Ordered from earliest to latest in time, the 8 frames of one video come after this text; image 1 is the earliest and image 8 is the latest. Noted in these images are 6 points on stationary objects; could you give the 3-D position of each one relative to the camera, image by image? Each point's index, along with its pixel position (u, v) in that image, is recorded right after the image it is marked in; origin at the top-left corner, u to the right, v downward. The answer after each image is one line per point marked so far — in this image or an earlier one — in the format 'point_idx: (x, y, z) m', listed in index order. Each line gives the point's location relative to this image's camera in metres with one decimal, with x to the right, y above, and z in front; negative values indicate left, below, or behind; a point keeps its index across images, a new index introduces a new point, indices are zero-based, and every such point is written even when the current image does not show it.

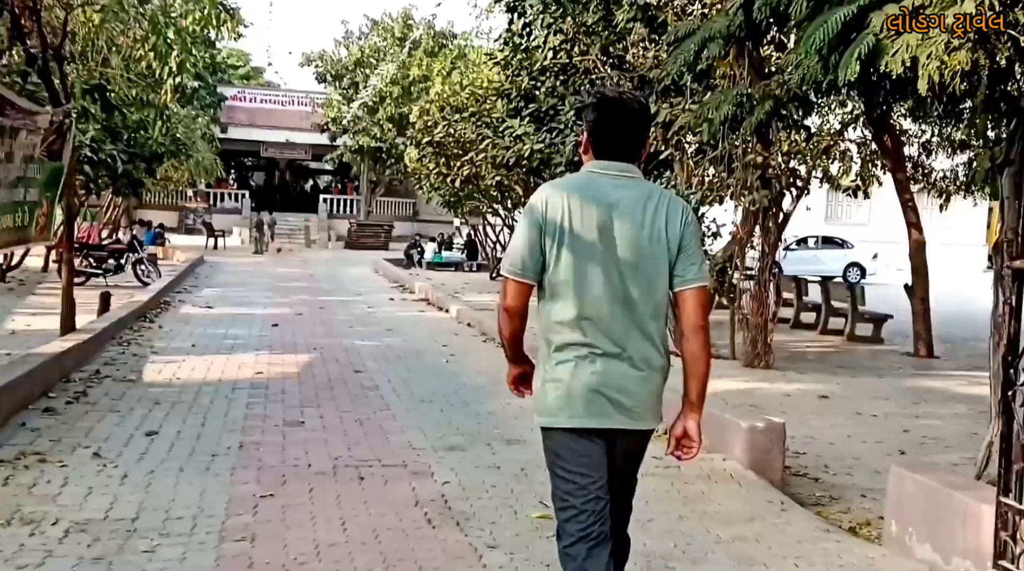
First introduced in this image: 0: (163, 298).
0: (-5.0, -0.2, +15.5) m
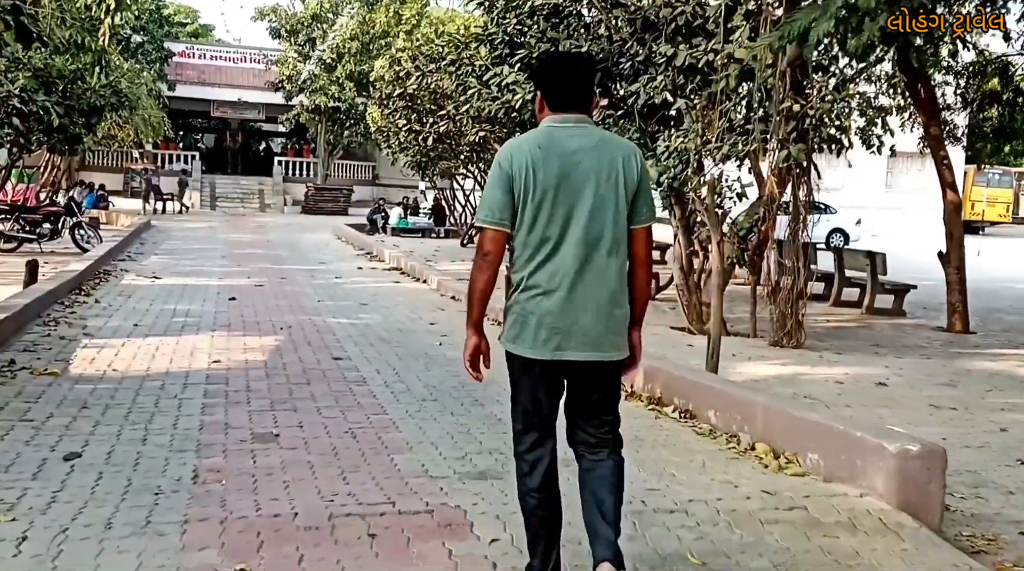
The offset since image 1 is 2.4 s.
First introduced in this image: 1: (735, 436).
0: (-5.2, +0.2, +13.7) m
1: (+1.1, -0.7, +5.2) m
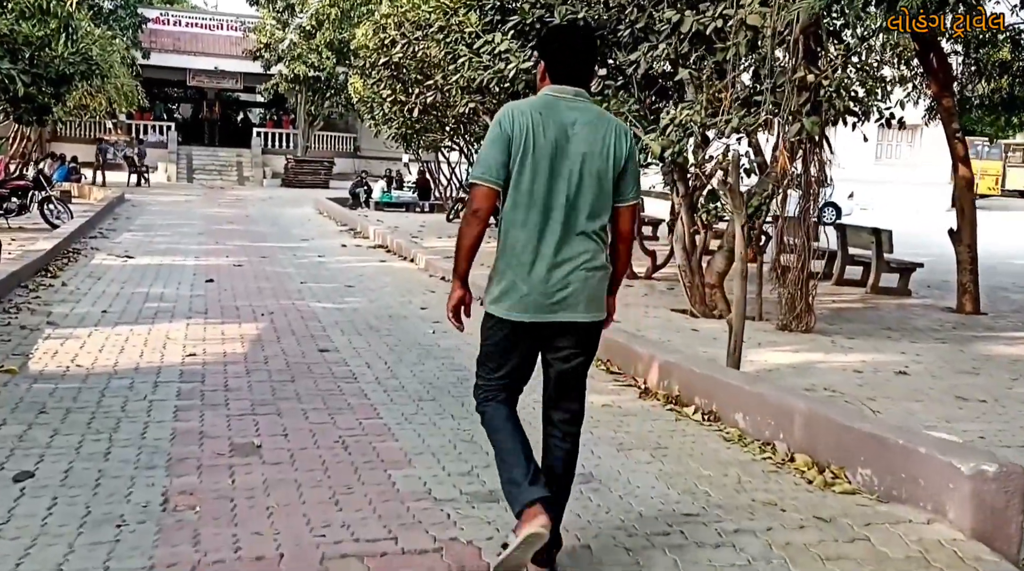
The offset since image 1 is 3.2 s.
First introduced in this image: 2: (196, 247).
0: (-5.3, +0.5, +13.1) m
1: (+1.1, -0.7, +4.7) m
2: (-4.0, +0.5, +13.8) m
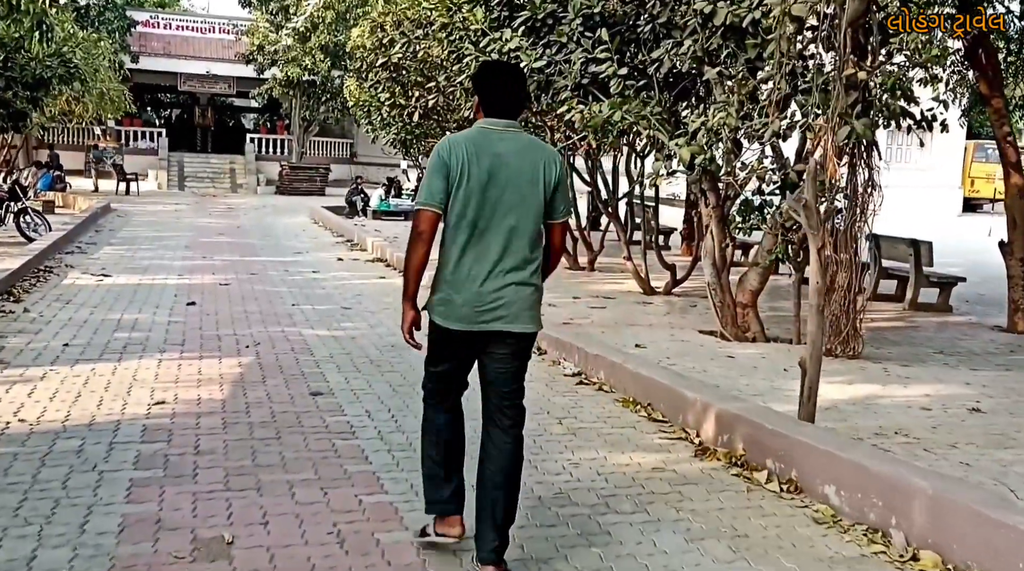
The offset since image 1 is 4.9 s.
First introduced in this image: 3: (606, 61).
0: (-5.2, +0.2, +12.1) m
1: (+1.2, -0.8, +3.7) m
2: (-3.9, +0.3, +12.8) m
3: (+0.8, +1.8, +8.9) m
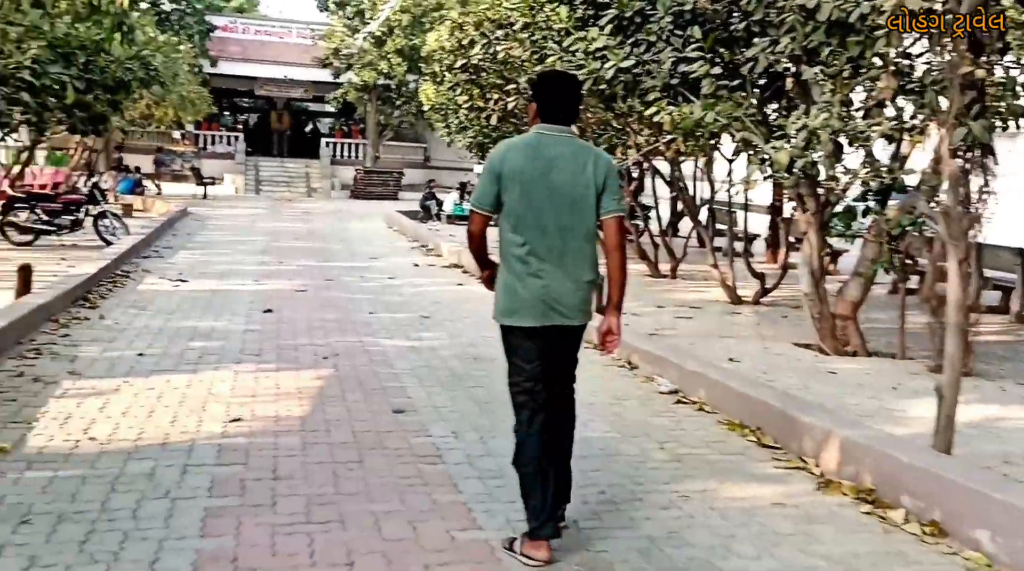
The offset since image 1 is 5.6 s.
0: (-4.3, +0.2, +12.0) m
1: (+1.6, -0.9, +3.2) m
2: (-3.0, +0.2, +12.6) m
3: (+1.5, +1.8, +8.5) m
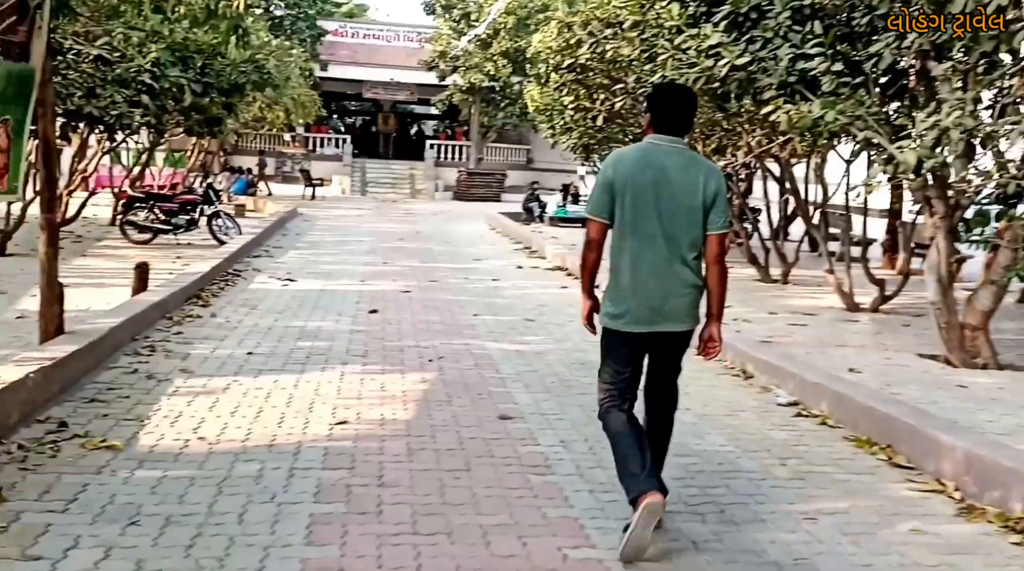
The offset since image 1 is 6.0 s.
0: (-3.1, +0.2, +12.2) m
1: (+1.9, -0.9, +2.9) m
2: (-1.7, +0.2, +12.7) m
3: (+2.3, +1.7, +8.2) m
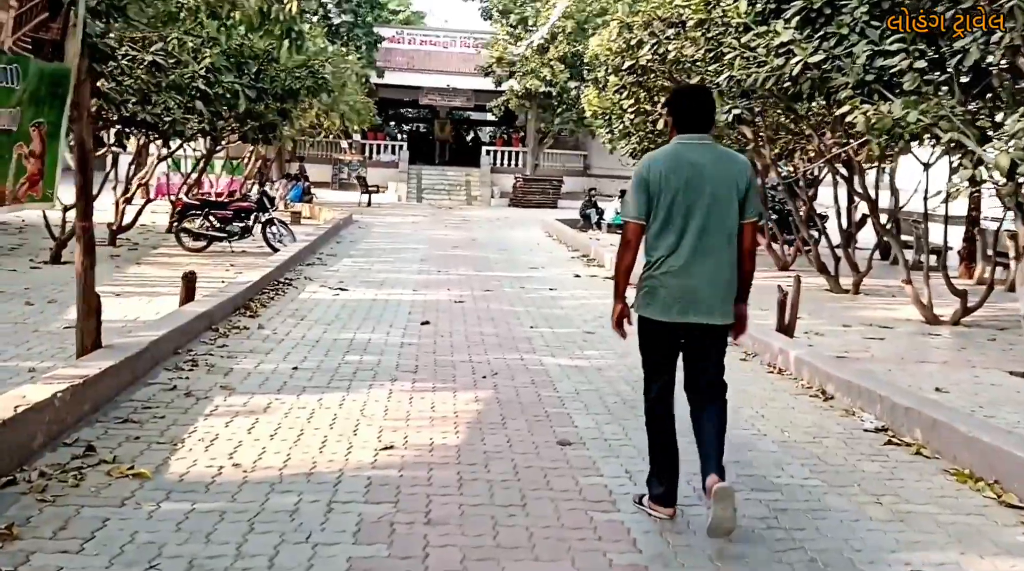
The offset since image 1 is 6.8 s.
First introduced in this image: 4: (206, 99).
0: (-2.5, +0.1, +11.9) m
1: (+2.0, -1.0, +2.4) m
2: (-1.1, +0.1, +12.3) m
3: (+2.7, +1.6, +7.6) m
4: (-3.2, +2.0, +11.5) m
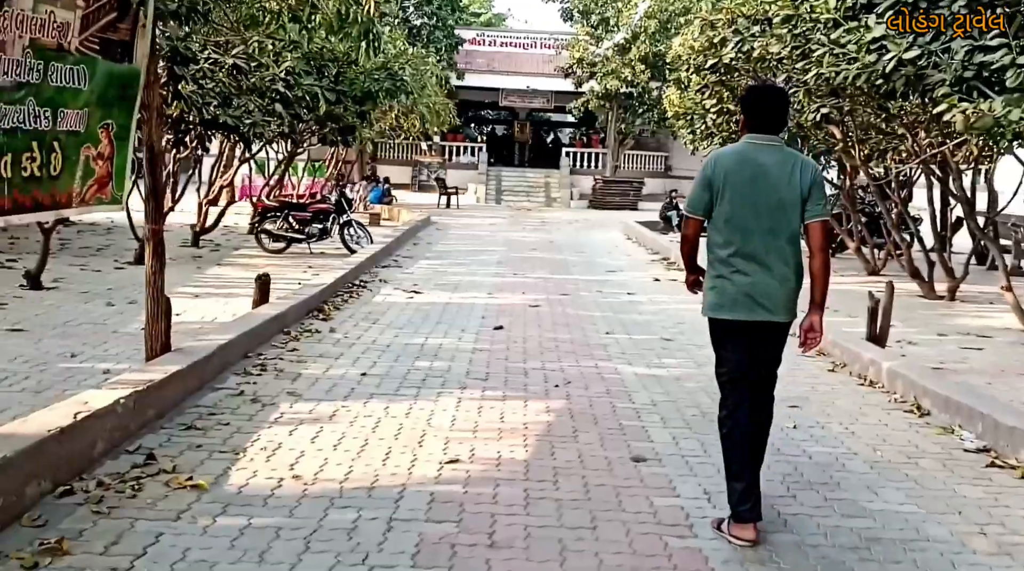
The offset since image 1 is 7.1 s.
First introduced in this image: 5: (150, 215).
0: (-1.7, +0.1, +11.8) m
1: (+2.1, -1.0, +2.0) m
2: (-0.2, +0.1, +12.2) m
3: (+3.2, +1.6, +7.2) m
4: (-2.4, +2.0, +11.5) m
5: (-2.0, +0.4, +5.9) m
